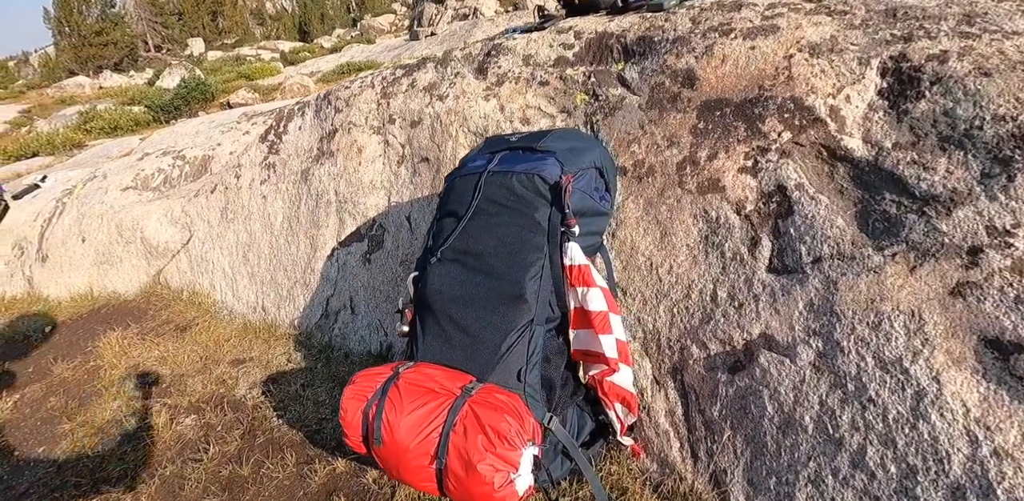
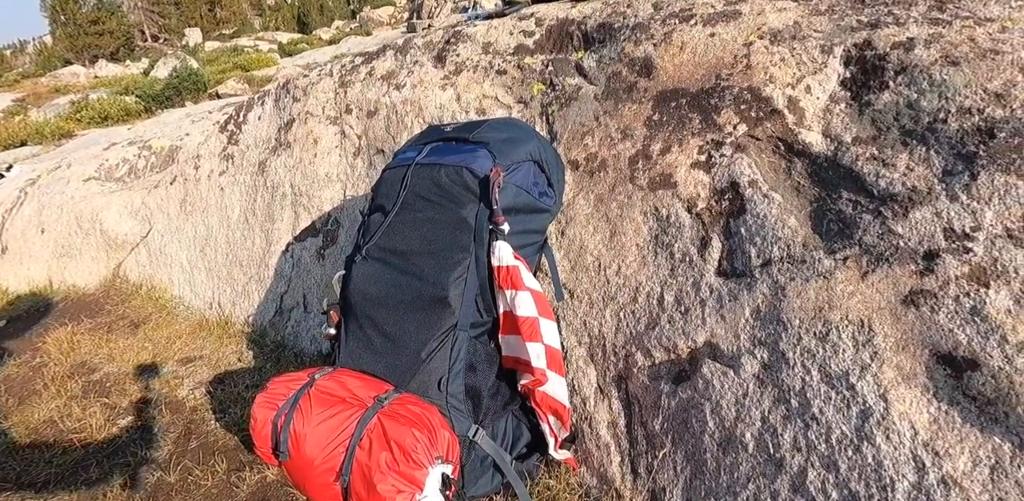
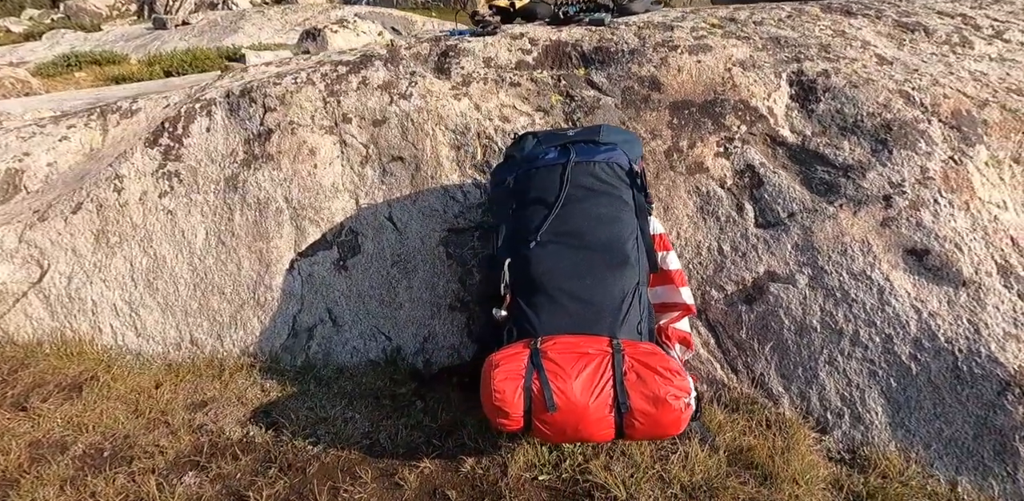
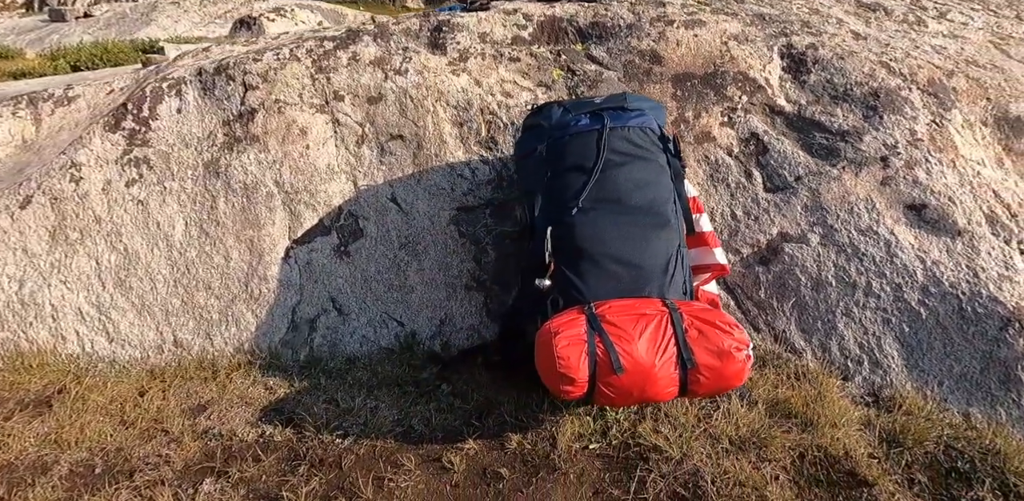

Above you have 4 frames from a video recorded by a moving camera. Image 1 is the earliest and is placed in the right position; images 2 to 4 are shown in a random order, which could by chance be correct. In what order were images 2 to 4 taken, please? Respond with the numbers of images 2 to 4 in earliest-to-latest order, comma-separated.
2, 3, 4
